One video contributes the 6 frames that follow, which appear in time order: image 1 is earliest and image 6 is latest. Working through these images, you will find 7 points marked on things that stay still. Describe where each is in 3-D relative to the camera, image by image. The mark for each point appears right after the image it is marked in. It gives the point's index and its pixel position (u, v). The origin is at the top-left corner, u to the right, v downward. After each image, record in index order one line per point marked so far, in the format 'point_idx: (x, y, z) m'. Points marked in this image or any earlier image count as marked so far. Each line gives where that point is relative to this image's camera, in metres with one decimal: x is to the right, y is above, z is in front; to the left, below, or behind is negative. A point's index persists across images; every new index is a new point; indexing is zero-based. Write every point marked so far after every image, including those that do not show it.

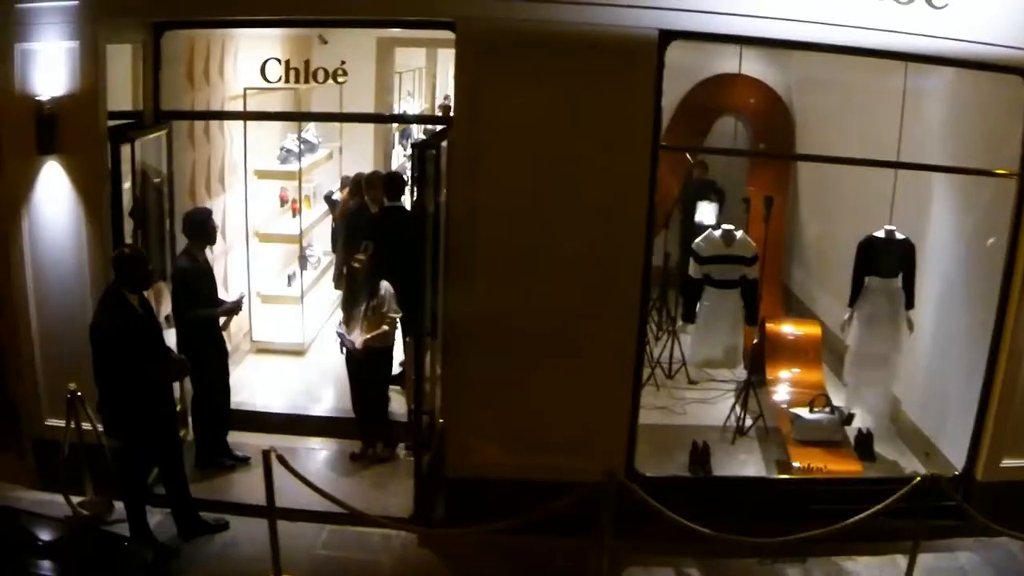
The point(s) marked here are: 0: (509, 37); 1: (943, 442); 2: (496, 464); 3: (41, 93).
0: (0.0, +1.3, +5.1) m
1: (+2.8, -1.0, +6.1) m
2: (-0.1, -1.0, +5.6) m
3: (-2.7, +1.1, +5.4) m
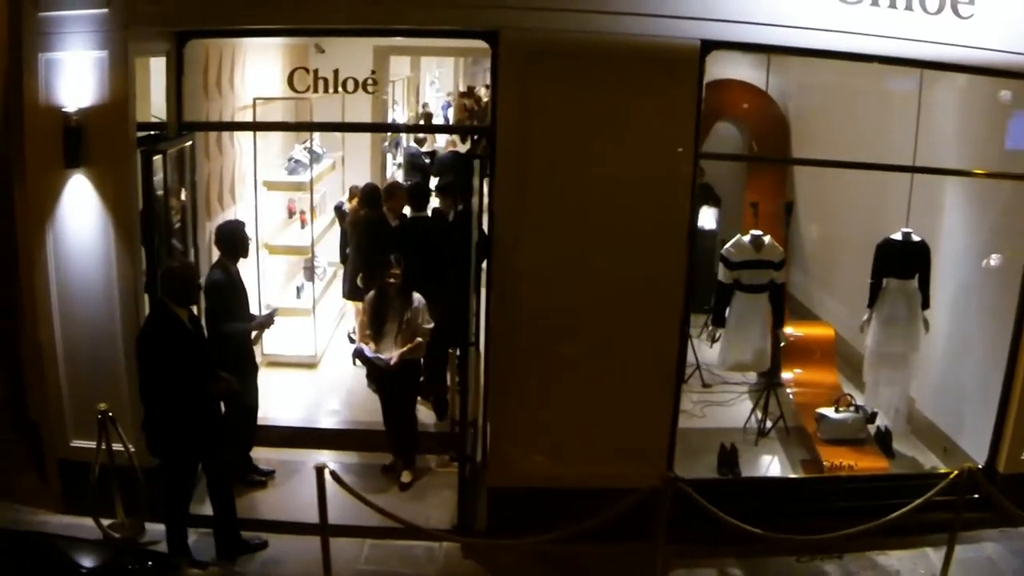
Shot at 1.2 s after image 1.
0: (+0.2, +1.3, +5.1) m
1: (+3.0, -1.0, +6.3) m
2: (+0.2, -1.1, +5.6) m
3: (-2.5, +1.0, +5.3) m
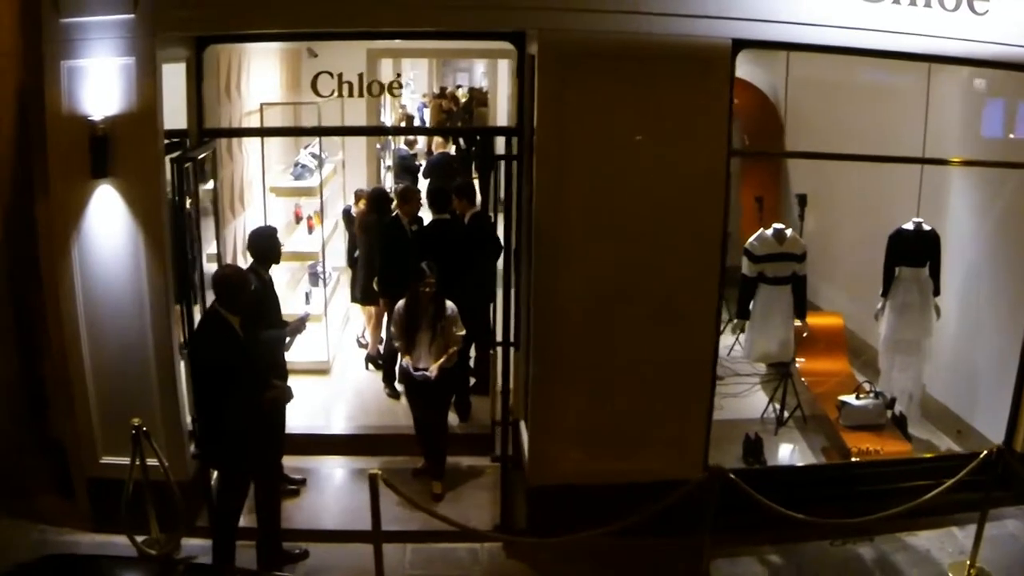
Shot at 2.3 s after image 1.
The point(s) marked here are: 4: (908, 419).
0: (+0.4, +1.3, +5.1) m
1: (+3.2, -0.9, +6.5) m
2: (+0.4, -1.1, +5.6) m
3: (-2.3, +0.9, +5.2) m
4: (+2.7, -0.9, +6.6) m
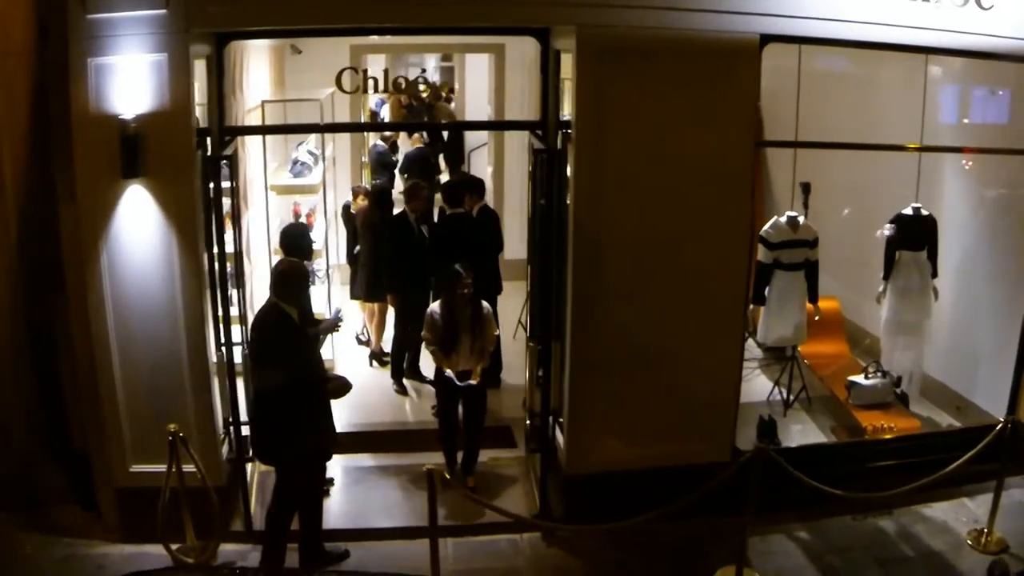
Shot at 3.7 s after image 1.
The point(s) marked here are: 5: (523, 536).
0: (+0.6, +1.3, +5.2) m
1: (+3.3, -0.8, +6.8) m
2: (+0.6, -1.0, +5.7) m
3: (-2.1, +0.9, +5.0) m
4: (+2.9, -0.8, +6.8) m
5: (+0.1, -1.5, +5.7) m
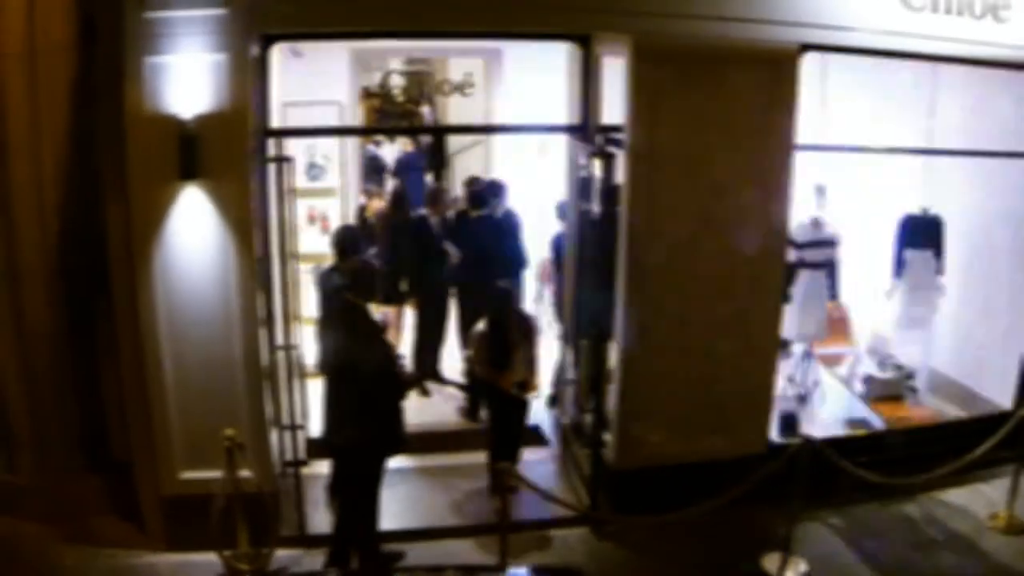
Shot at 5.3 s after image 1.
0: (+0.9, +1.4, +5.4) m
1: (+3.5, -0.7, +7.2) m
2: (+0.9, -1.0, +5.8) m
3: (-1.7, +0.9, +5.0) m
4: (+3.0, -0.8, +7.1) m
5: (+0.4, -1.5, +5.8) m
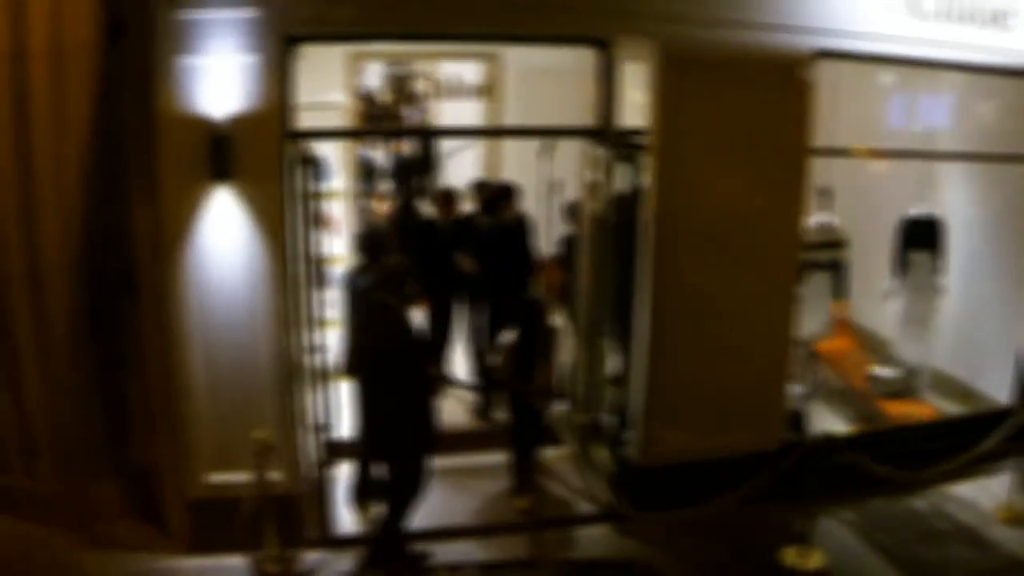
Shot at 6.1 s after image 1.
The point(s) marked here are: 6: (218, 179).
0: (+1.0, +1.4, +5.5) m
1: (+3.6, -0.7, +7.4) m
2: (+1.0, -1.0, +5.9) m
3: (-1.6, +0.9, +5.0) m
4: (+3.1, -0.8, +7.3) m
5: (+0.5, -1.5, +5.9) m
6: (-1.3, +0.4, +4.1) m
